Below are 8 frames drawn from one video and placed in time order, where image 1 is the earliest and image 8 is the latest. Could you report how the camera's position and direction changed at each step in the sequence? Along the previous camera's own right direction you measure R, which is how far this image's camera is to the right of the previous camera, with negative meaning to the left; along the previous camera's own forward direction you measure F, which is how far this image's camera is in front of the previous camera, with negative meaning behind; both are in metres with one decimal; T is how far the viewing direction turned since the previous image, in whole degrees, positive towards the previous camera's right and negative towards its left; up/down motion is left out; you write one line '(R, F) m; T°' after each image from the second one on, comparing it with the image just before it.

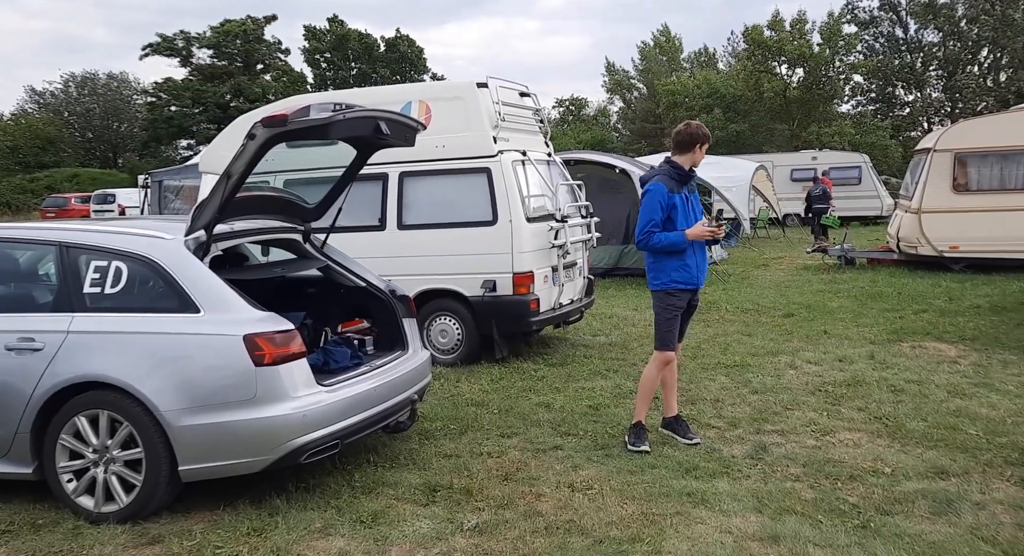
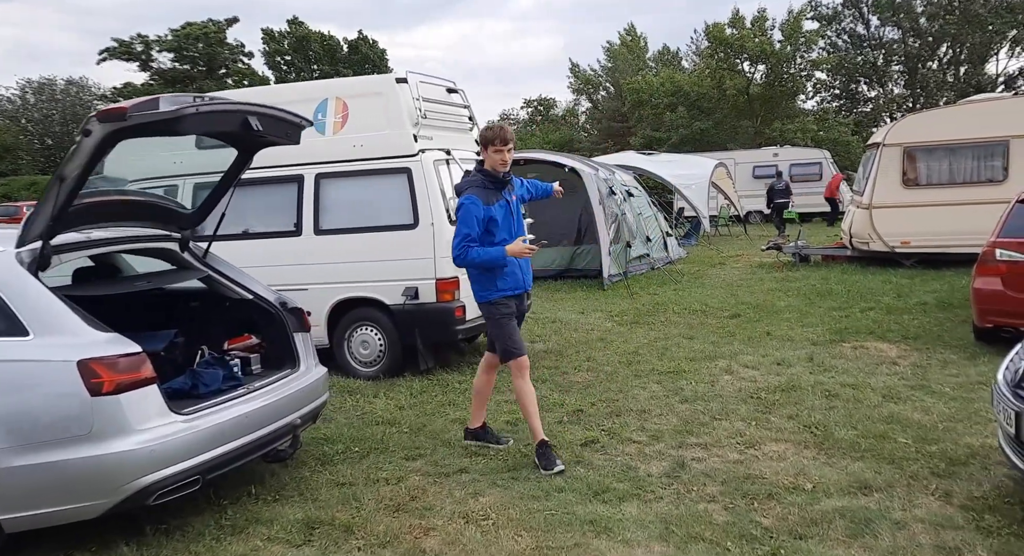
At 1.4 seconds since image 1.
(+0.5, +0.3) m; +2°
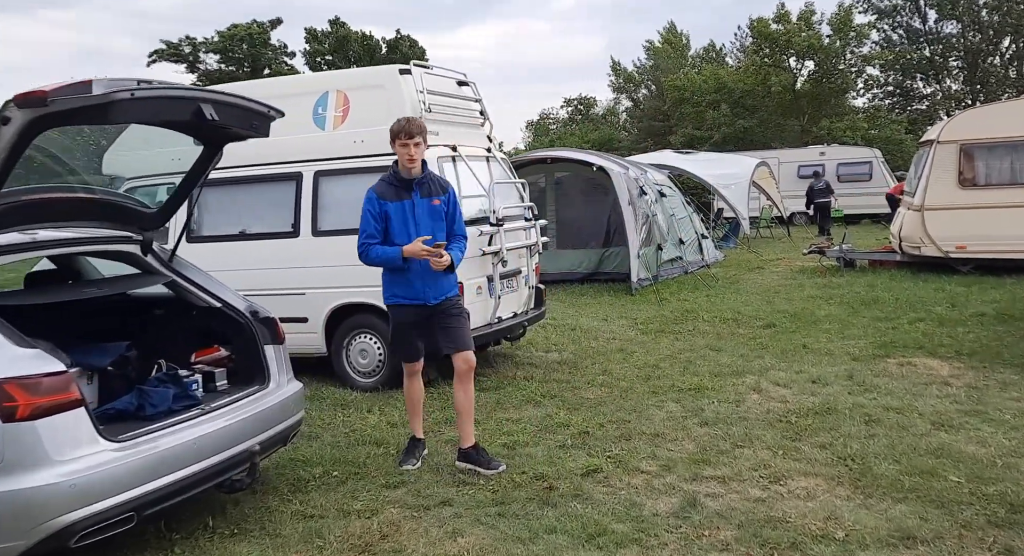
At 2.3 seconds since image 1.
(+0.3, +0.5) m; -3°
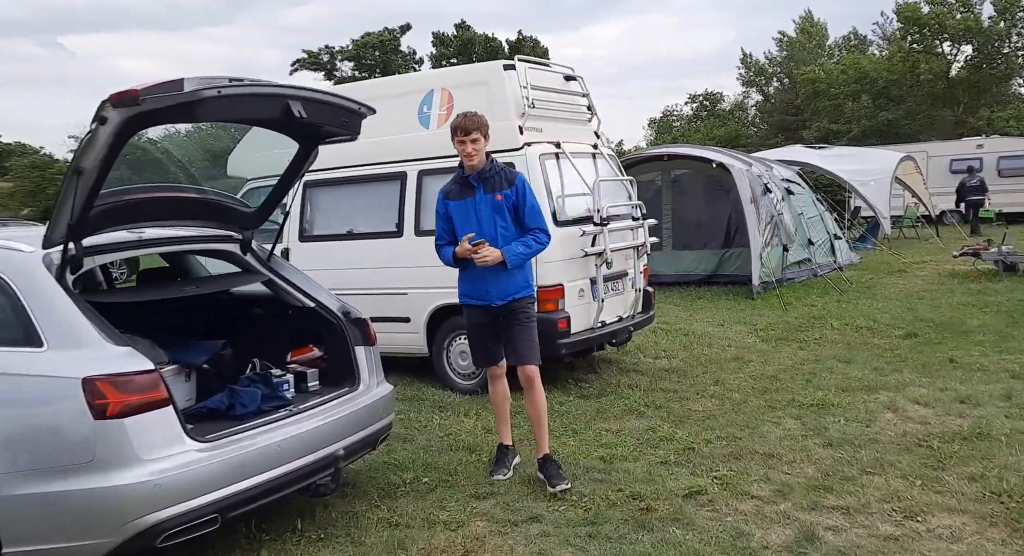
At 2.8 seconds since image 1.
(+0.1, +0.2) m; -9°
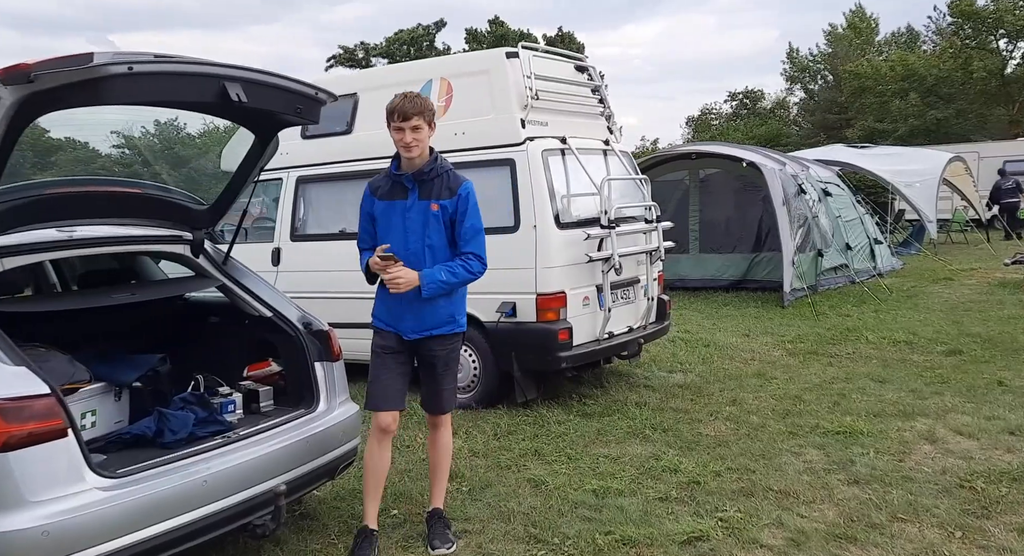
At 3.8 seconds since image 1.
(+0.3, +0.5) m; -3°
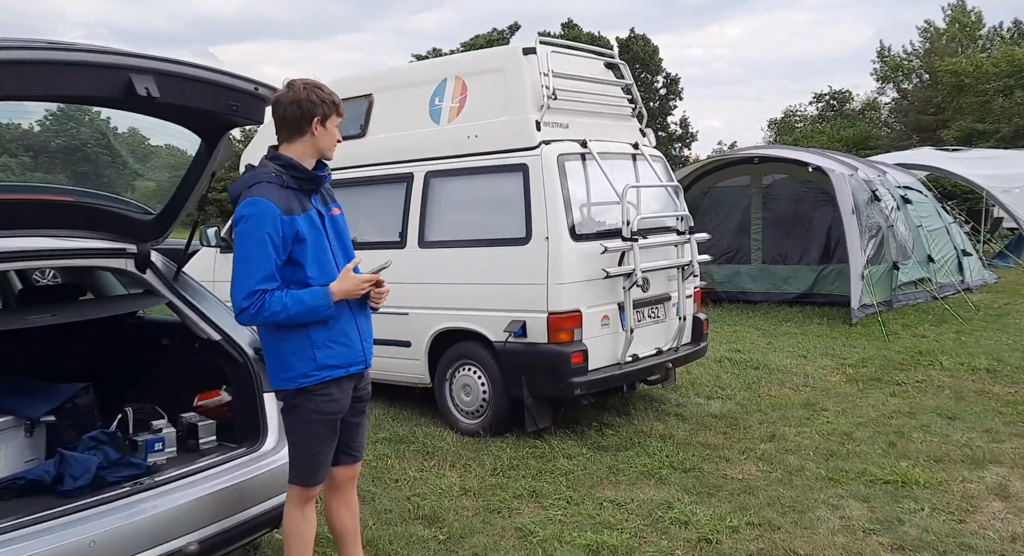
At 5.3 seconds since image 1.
(+0.4, +0.5) m; -6°
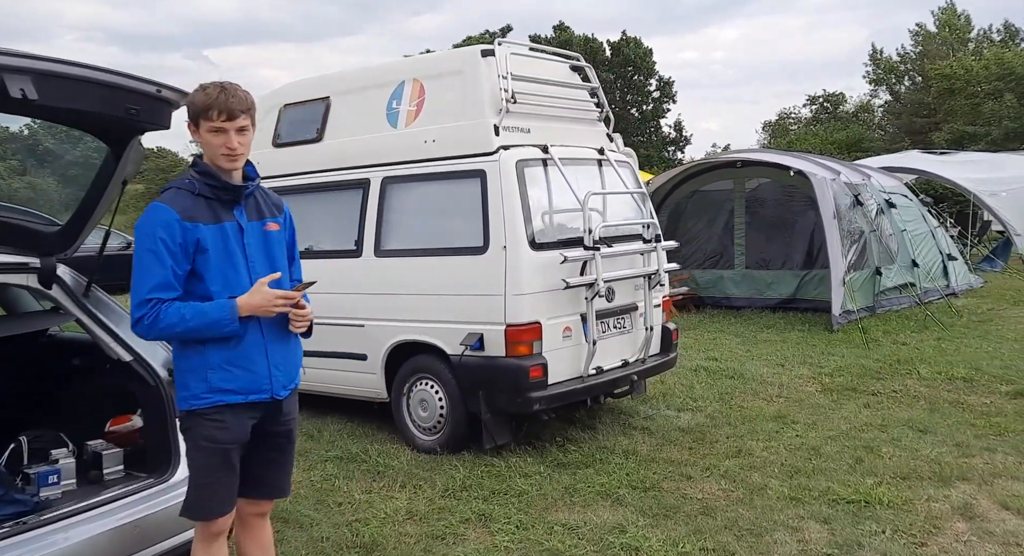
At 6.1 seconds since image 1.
(+0.2, +0.2) m; 0°
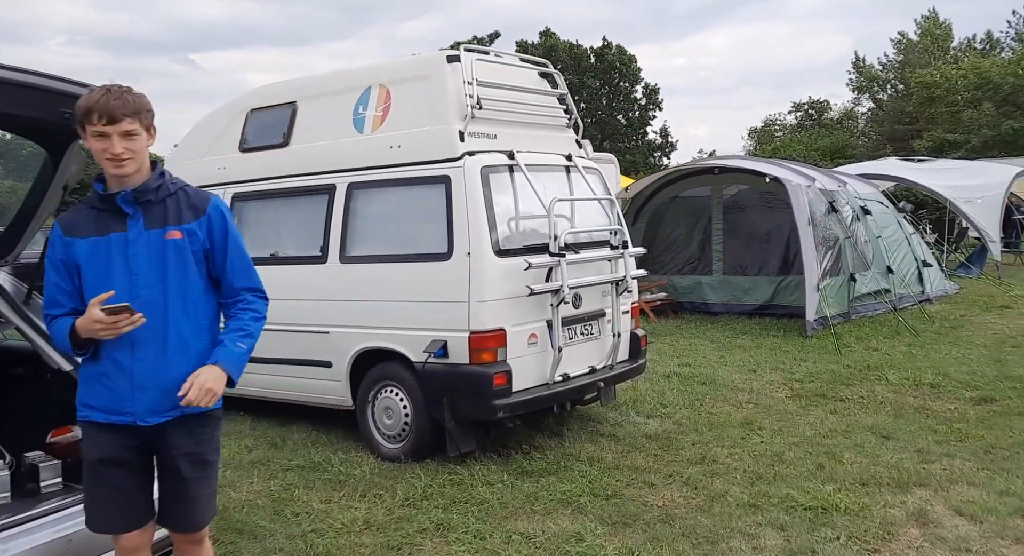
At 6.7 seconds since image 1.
(+0.1, 0.0) m; +1°
